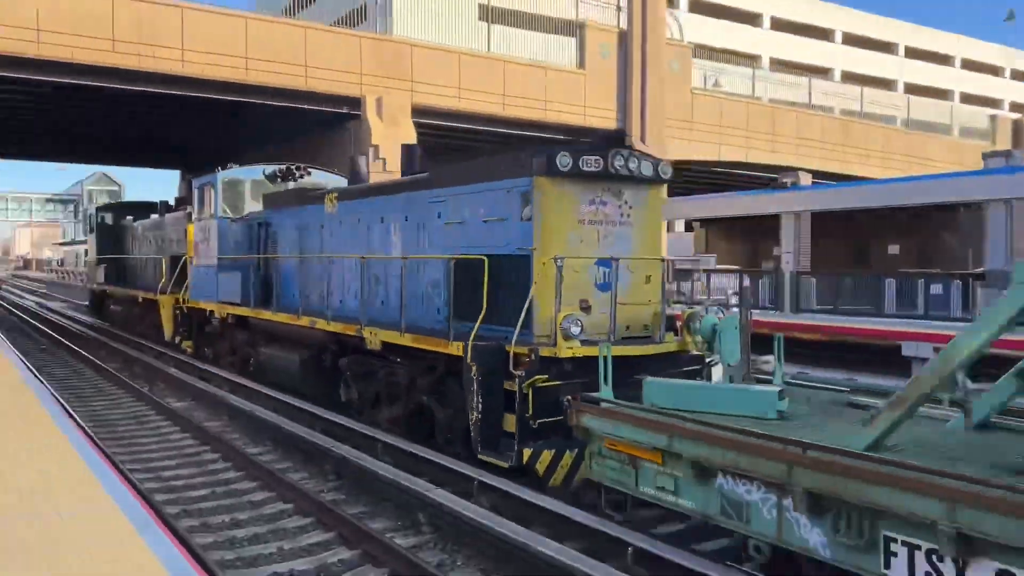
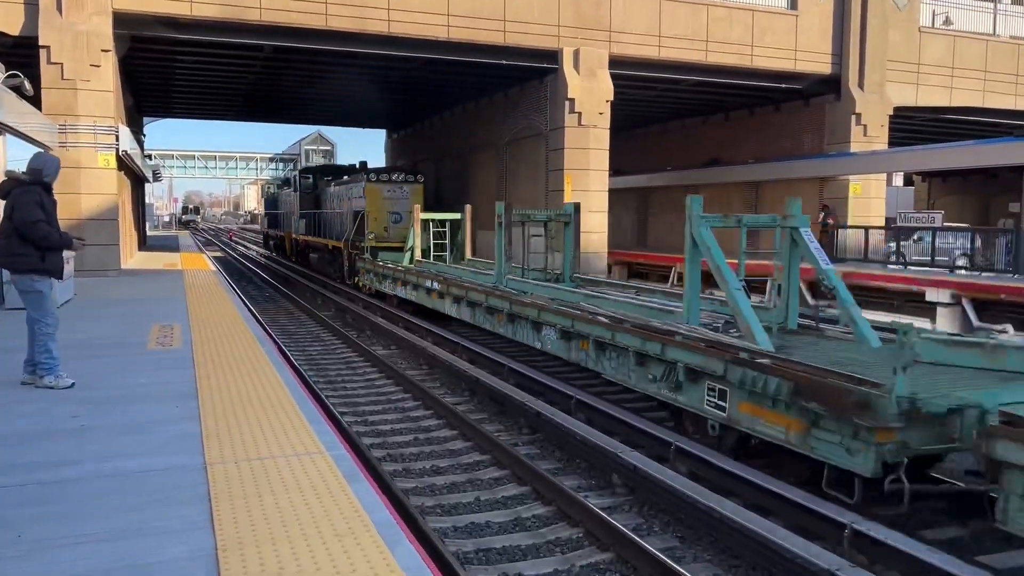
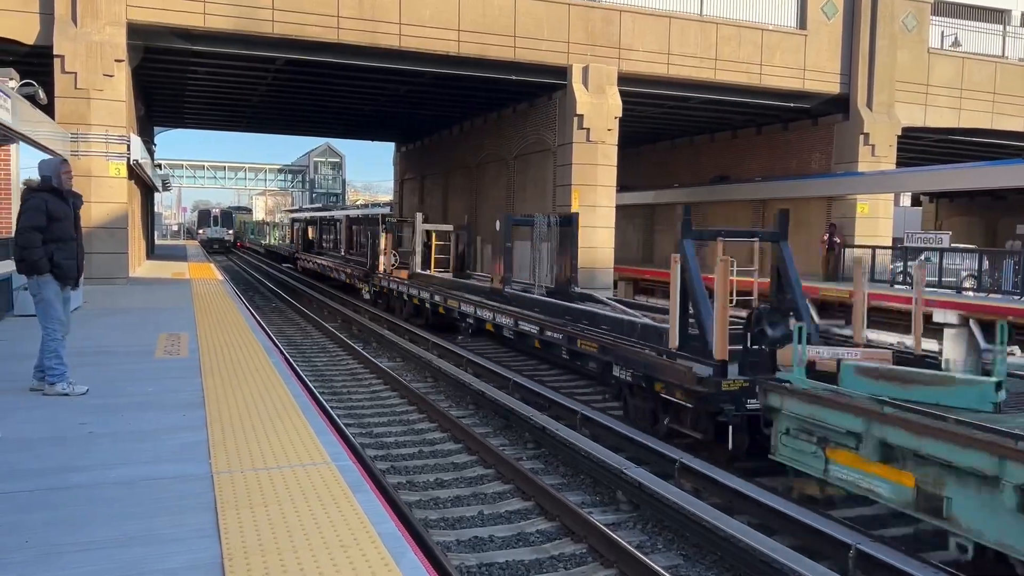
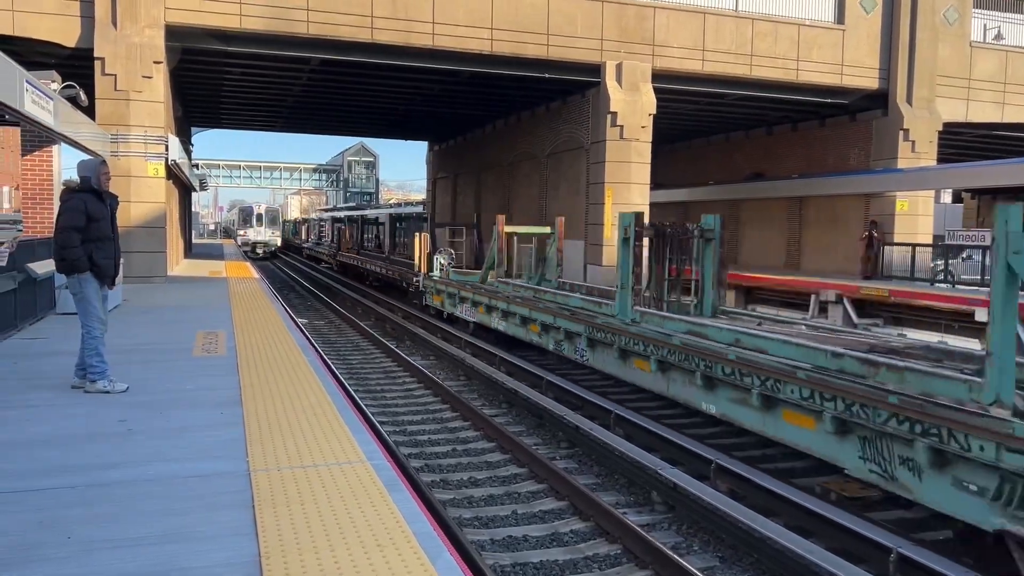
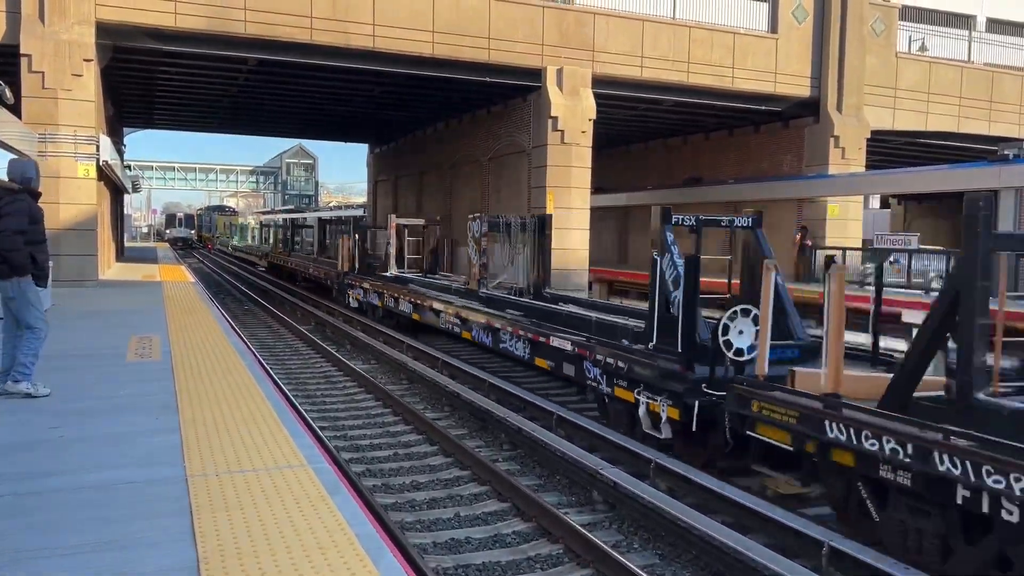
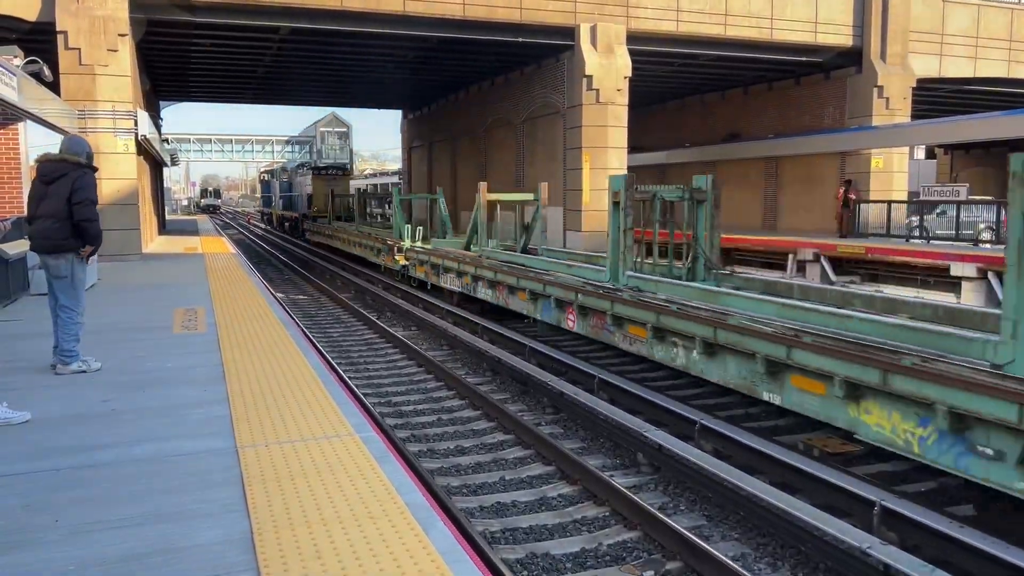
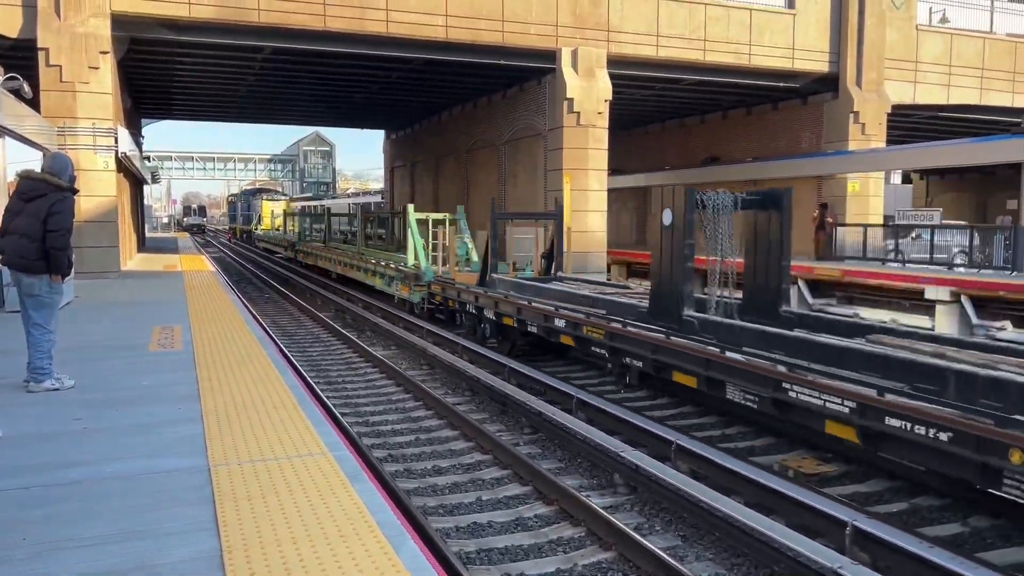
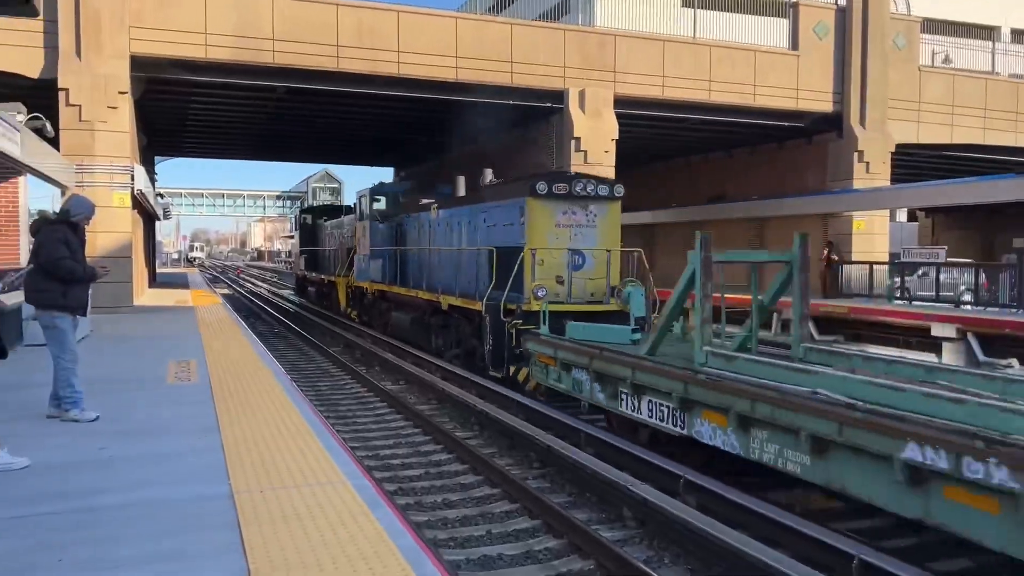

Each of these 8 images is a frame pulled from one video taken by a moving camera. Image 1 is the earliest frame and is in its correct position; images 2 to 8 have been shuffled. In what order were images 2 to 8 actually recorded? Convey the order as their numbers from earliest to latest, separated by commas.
8, 2, 6, 7, 5, 3, 4
